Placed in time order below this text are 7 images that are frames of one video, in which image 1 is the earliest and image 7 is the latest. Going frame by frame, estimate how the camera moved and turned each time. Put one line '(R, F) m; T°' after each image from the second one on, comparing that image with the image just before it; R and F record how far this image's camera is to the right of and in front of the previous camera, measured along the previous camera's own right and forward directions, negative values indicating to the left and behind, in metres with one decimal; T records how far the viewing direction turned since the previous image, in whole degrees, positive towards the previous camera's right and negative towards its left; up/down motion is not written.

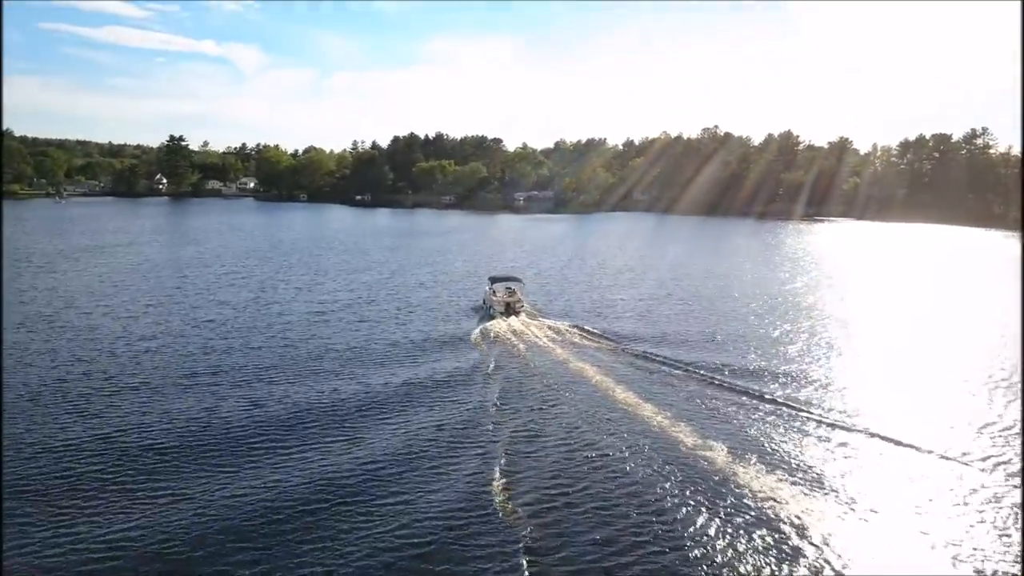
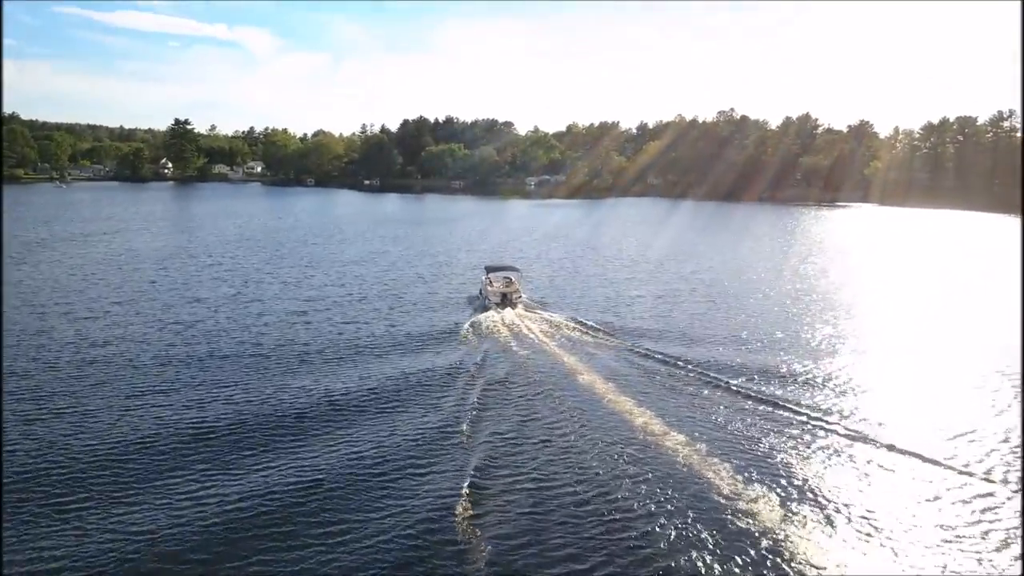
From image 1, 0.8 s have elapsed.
(+0.3, +3.8) m; -1°
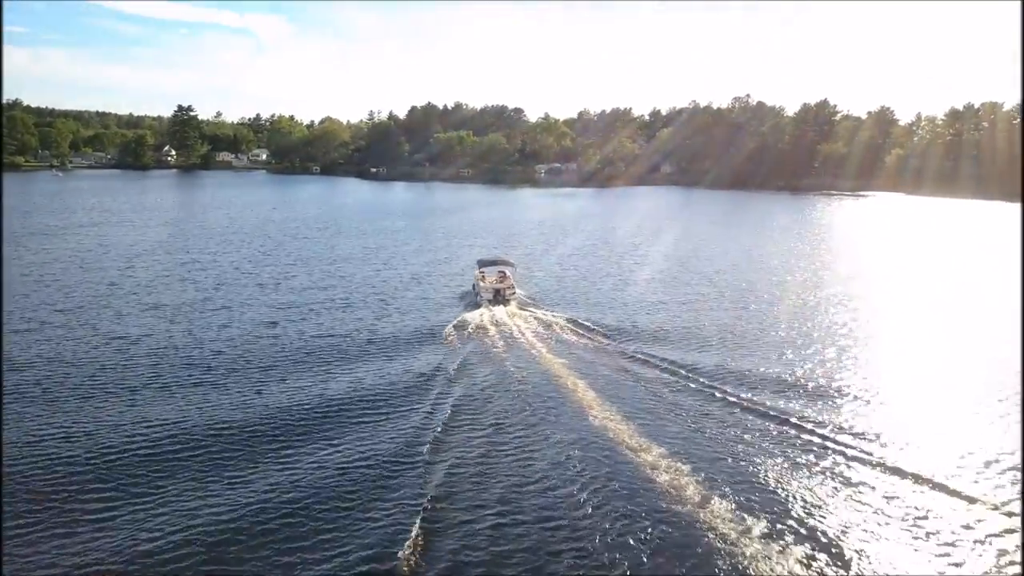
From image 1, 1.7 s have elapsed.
(+0.3, +4.5) m; -1°
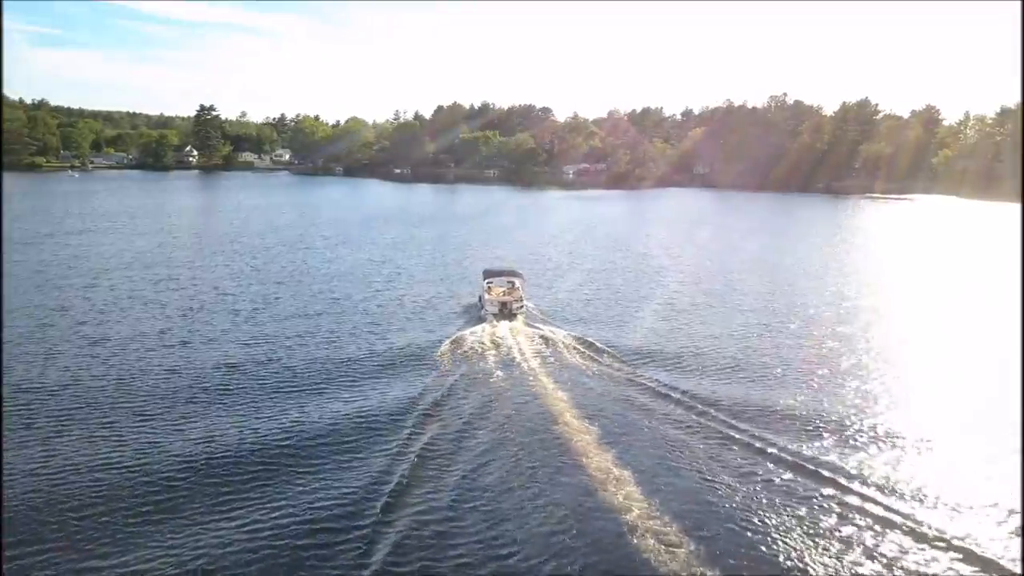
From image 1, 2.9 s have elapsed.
(+0.3, +5.8) m; -2°
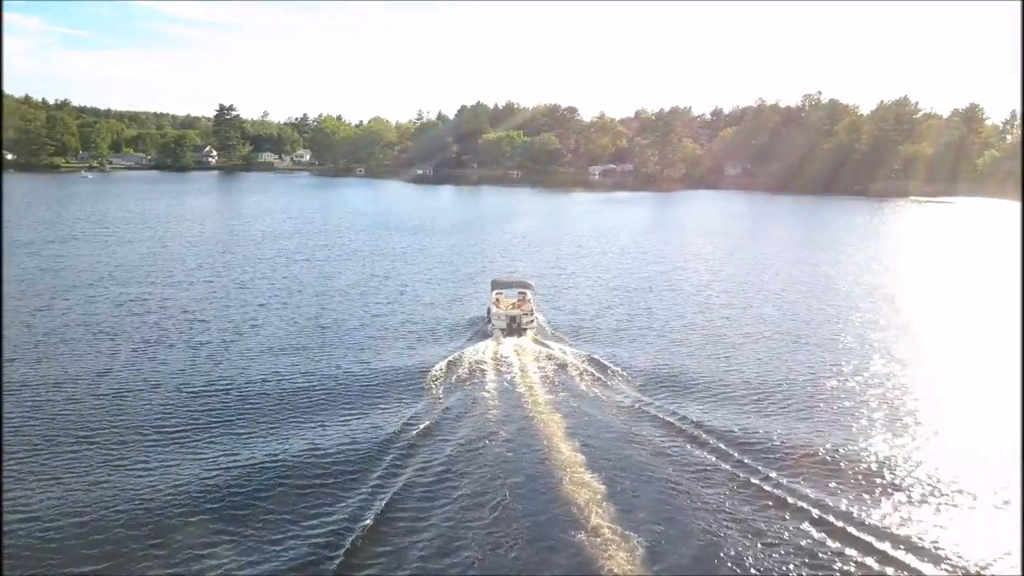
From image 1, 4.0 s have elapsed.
(+0.2, +5.3) m; -2°
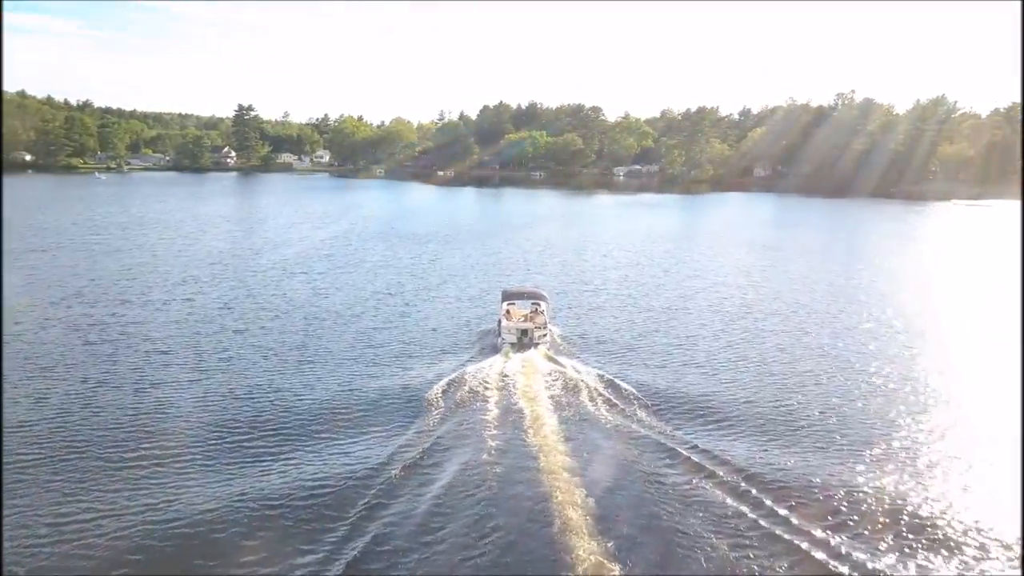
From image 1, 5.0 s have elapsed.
(+0.2, +4.5) m; -2°
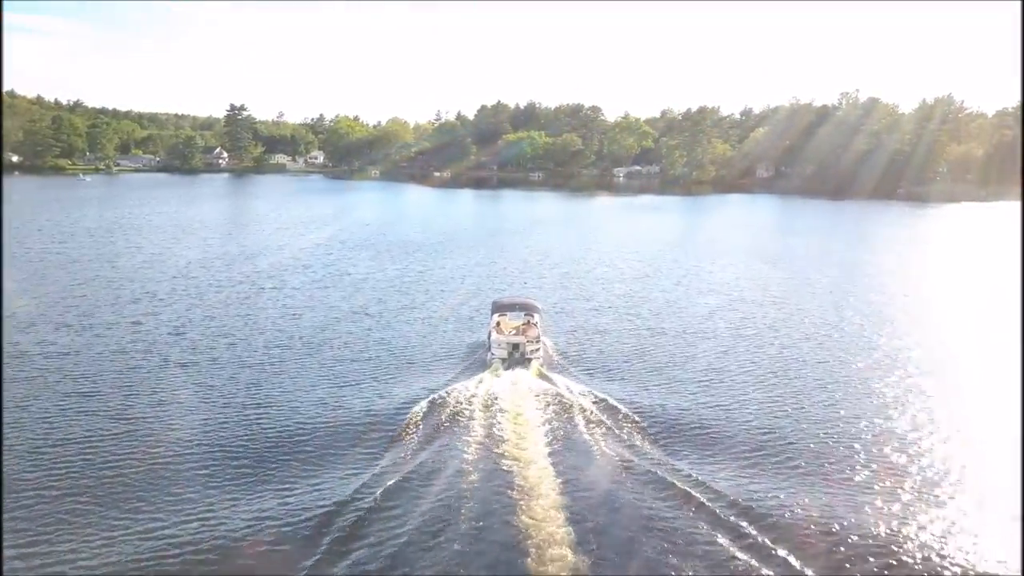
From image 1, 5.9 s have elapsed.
(+0.2, +4.0) m; 0°
